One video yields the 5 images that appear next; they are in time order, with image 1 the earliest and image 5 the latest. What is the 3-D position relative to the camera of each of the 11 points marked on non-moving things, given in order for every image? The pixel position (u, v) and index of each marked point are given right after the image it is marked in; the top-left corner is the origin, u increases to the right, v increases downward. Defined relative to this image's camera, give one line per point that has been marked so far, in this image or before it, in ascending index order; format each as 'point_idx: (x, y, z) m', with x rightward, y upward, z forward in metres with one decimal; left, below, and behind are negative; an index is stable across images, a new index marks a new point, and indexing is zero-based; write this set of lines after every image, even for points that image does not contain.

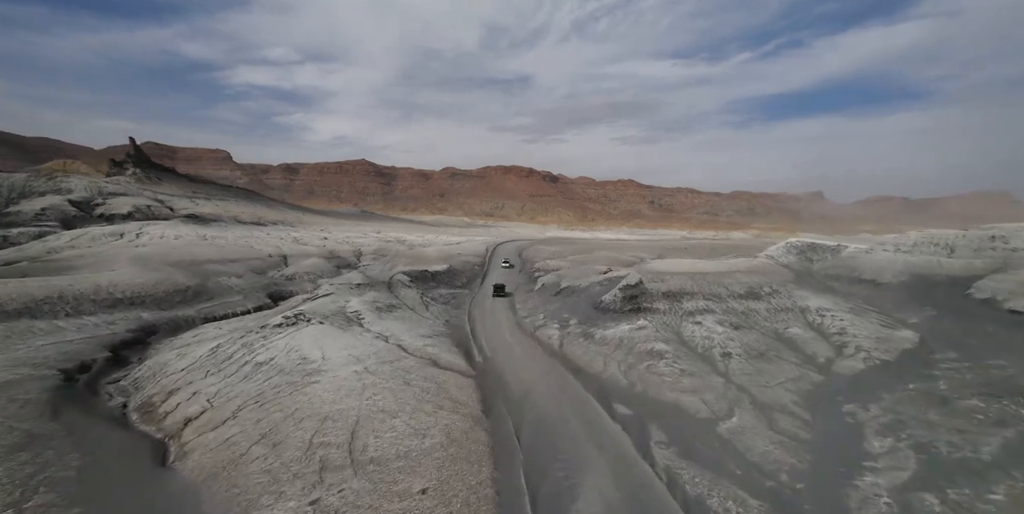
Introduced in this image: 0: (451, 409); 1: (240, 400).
0: (-2.7, -6.7, +18.7) m
1: (-11.1, -5.8, +17.3) m
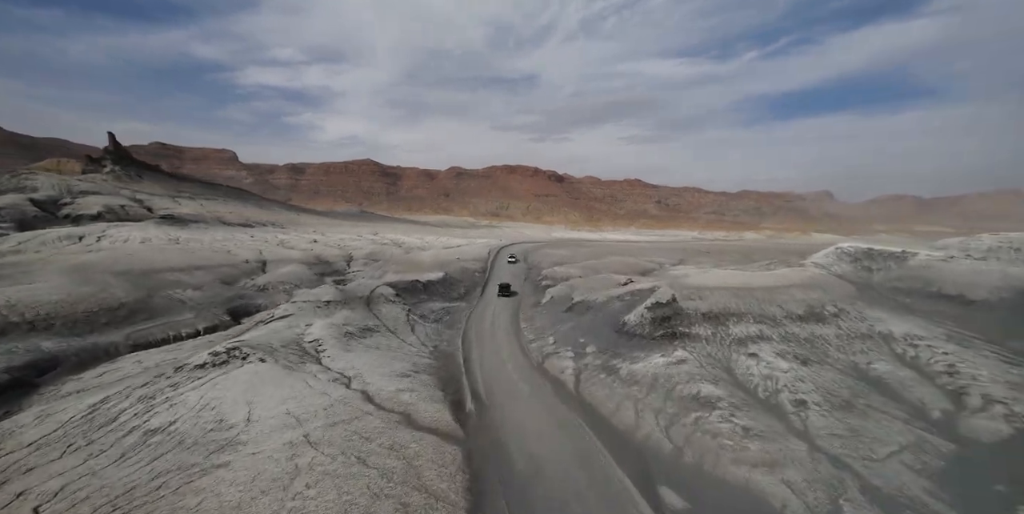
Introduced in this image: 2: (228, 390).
0: (-2.7, -7.4, +12.5) m
1: (-11.1, -6.5, +11.1) m
2: (-11.0, -5.1, +16.4) m
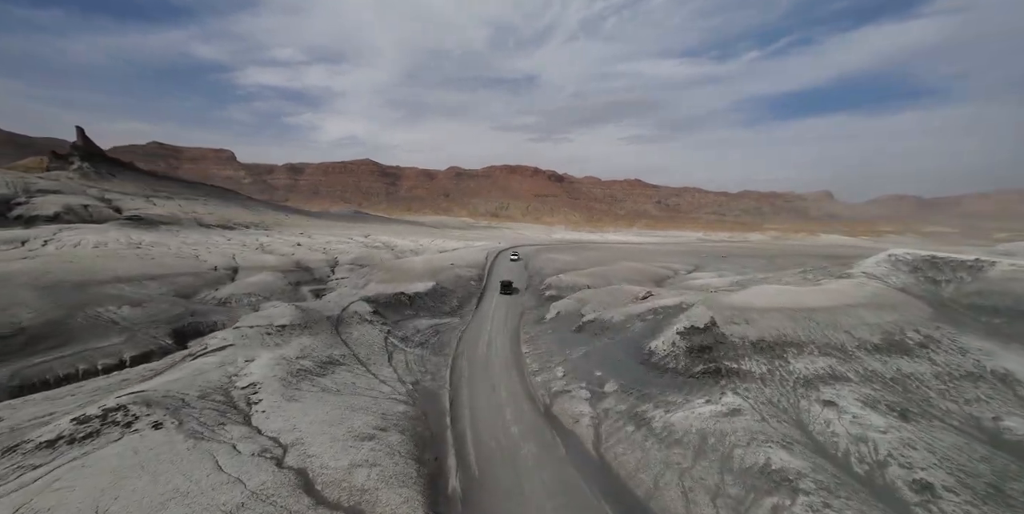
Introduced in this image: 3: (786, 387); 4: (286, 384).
0: (-2.7, -8.1, +6.8) m
1: (-11.1, -7.2, +5.5) m
2: (-11.0, -5.8, +10.7) m
3: (+12.0, -5.6, +18.5) m
4: (-9.6, -5.3, +17.9) m
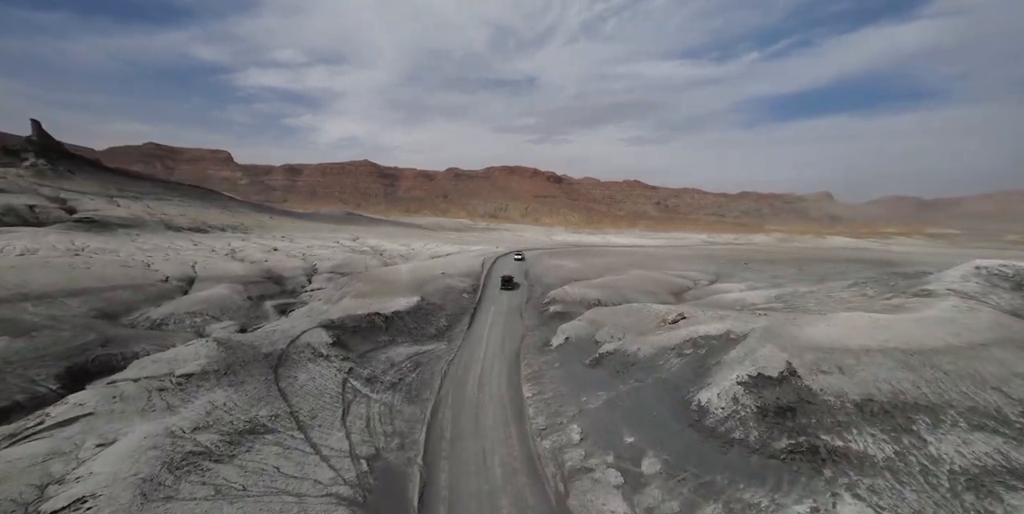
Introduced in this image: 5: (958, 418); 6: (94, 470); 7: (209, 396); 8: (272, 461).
0: (-2.7, -8.9, +0.2) m
1: (-11.2, -8.0, -1.2) m
2: (-11.1, -6.6, +4.1) m
3: (+11.9, -6.4, +11.9) m
4: (-9.6, -6.1, +11.2) m
5: (+14.6, -5.2, +13.9) m
6: (-11.4, -5.7, +11.6) m
7: (-11.5, -5.2, +16.1) m
8: (-8.0, -6.7, +14.0) m
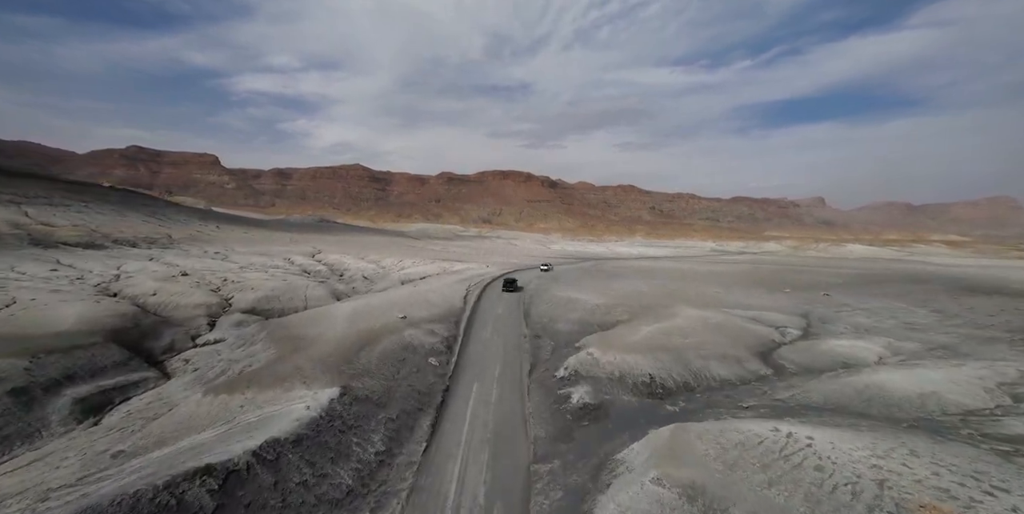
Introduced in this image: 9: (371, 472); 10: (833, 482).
0: (-2.5, -11.3, -17.3) m
1: (-10.9, -10.3, -18.7) m
2: (-10.8, -9.0, -13.5) m
3: (+12.1, -8.9, -5.4) m
4: (-9.5, -8.6, -6.3) m
5: (+14.7, -7.7, -3.3) m
6: (-11.2, -8.2, -5.9) m
7: (-11.4, -7.8, -1.4) m
8: (-7.9, -9.2, -3.5) m
9: (-5.6, -8.3, +16.9) m
10: (+9.8, -6.4, +12.9) m
